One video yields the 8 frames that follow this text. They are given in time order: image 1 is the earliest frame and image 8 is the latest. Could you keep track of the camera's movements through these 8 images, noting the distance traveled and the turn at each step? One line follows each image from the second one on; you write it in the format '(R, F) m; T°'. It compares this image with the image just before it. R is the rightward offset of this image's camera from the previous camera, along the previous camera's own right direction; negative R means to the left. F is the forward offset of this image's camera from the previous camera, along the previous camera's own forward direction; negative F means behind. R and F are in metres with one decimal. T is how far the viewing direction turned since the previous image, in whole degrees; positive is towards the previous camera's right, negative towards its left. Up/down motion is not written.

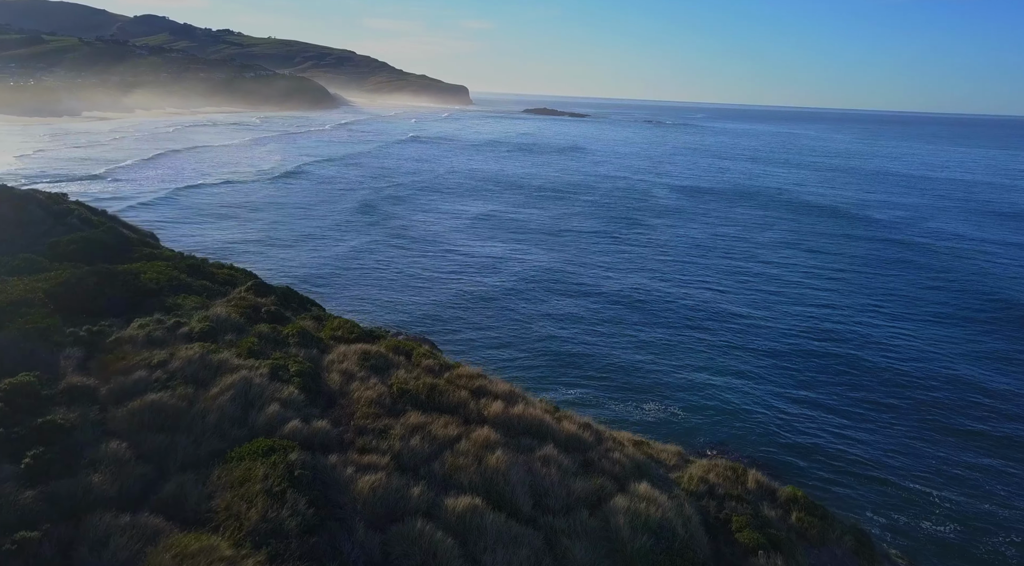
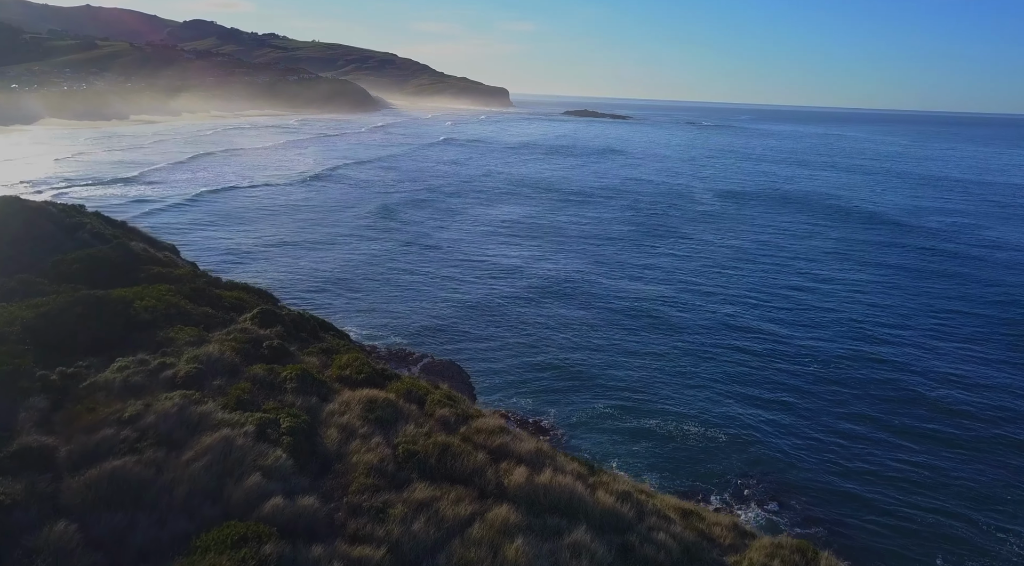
(+0.1, +1.1) m; -3°
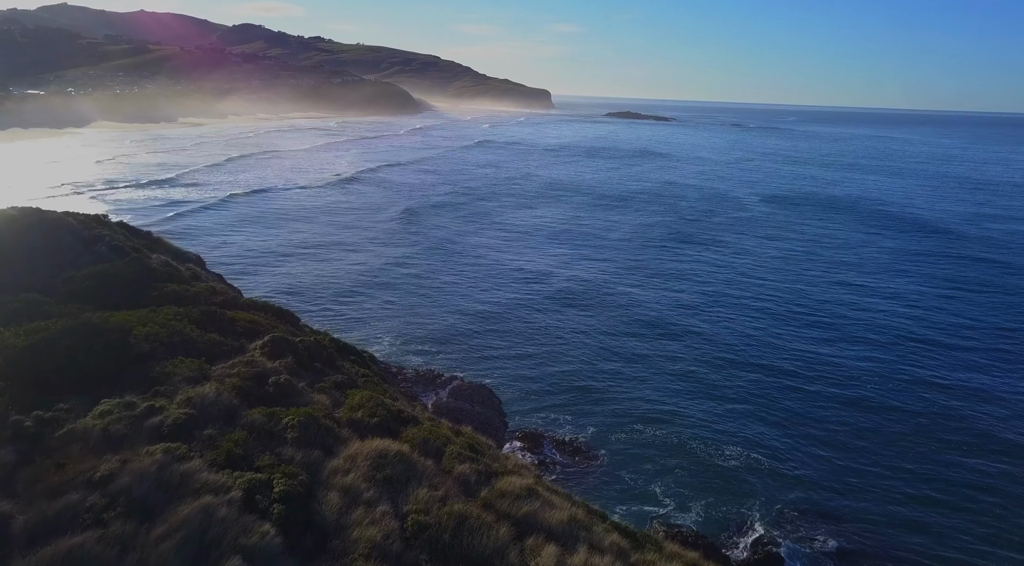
(+0.1, +1.0) m; -3°
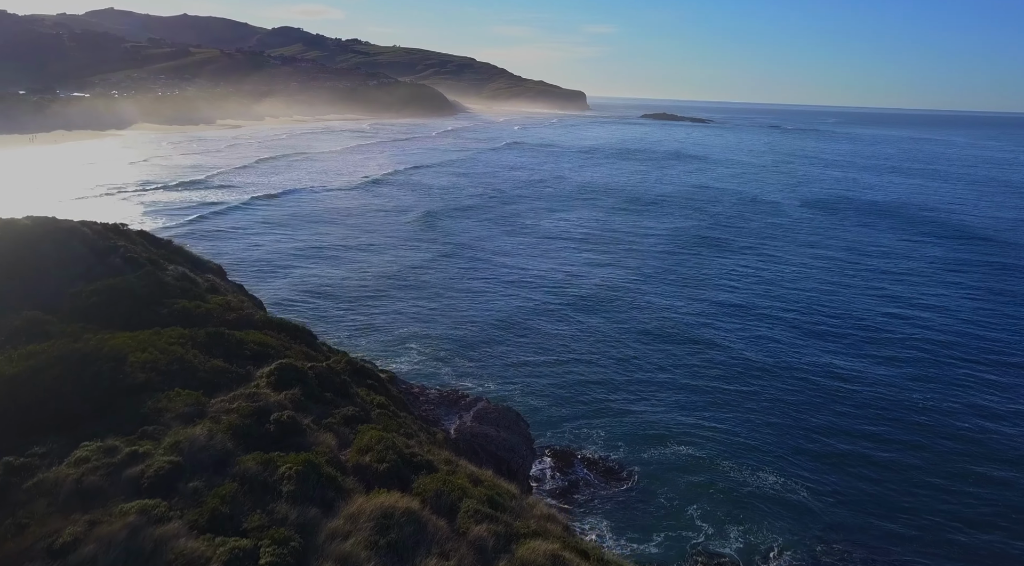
(+0.1, +0.8) m; -3°
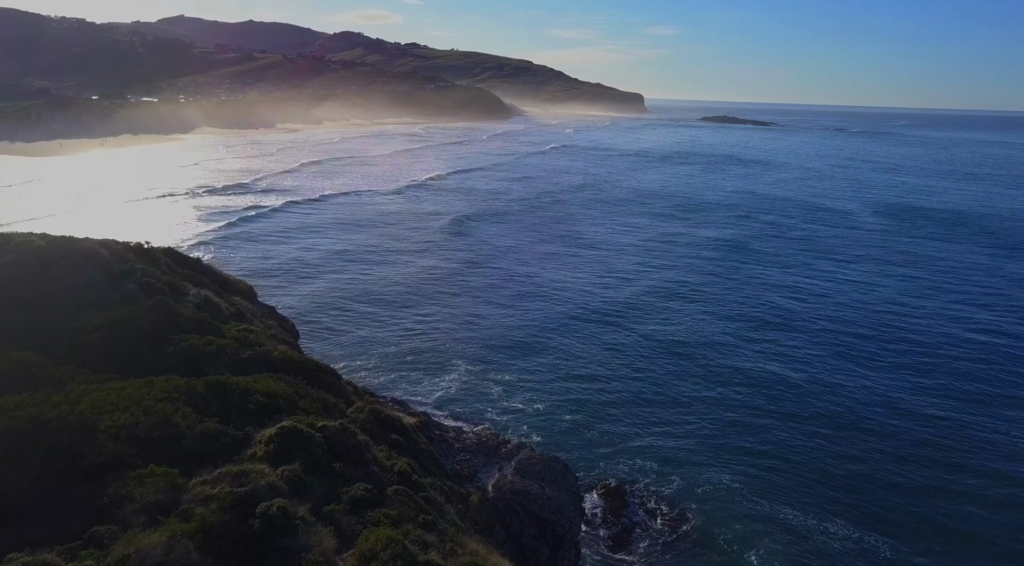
(+0.1, +1.5) m; -4°
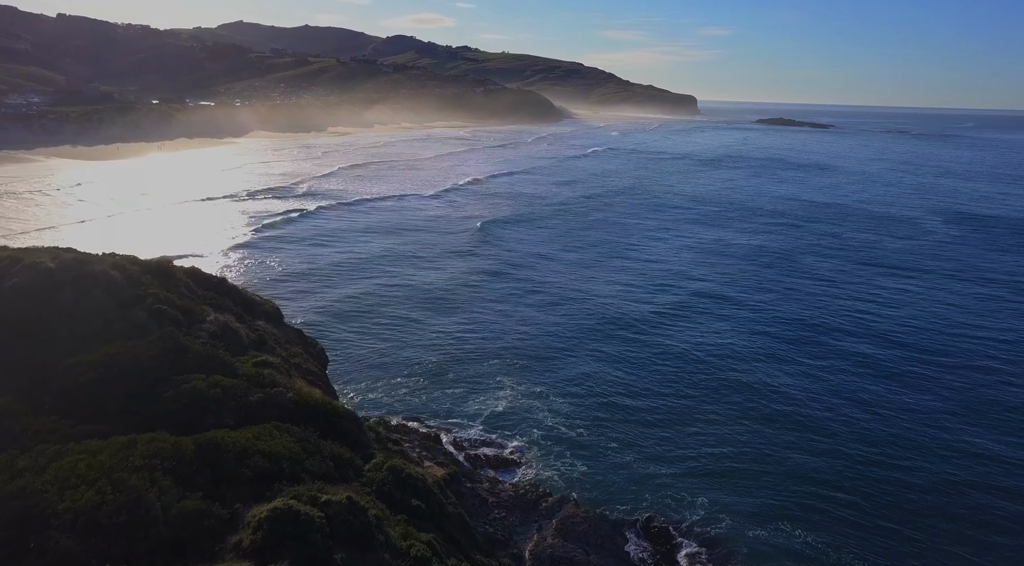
(0.0, +1.3) m; -4°
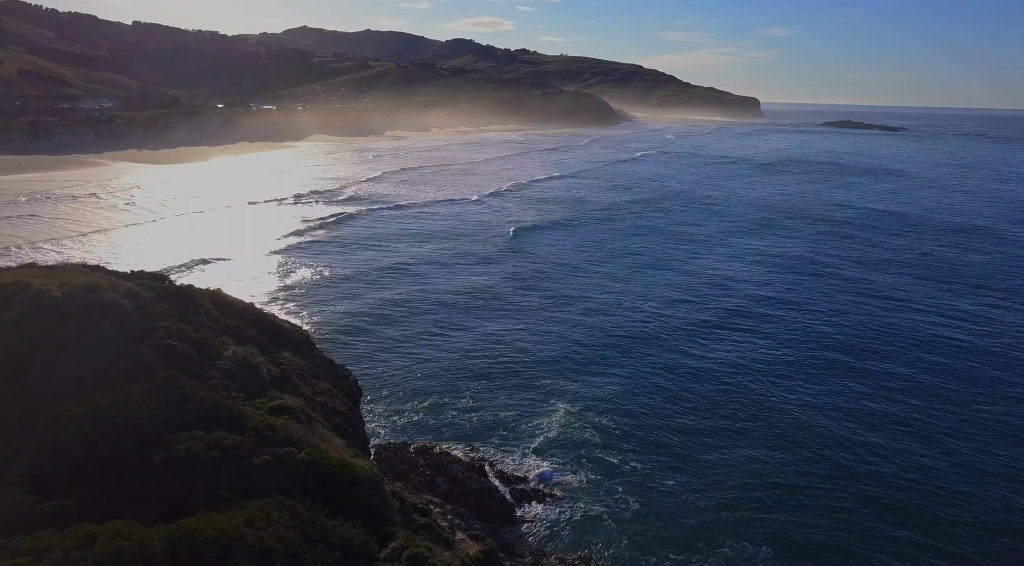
(0.0, +1.5) m; -4°
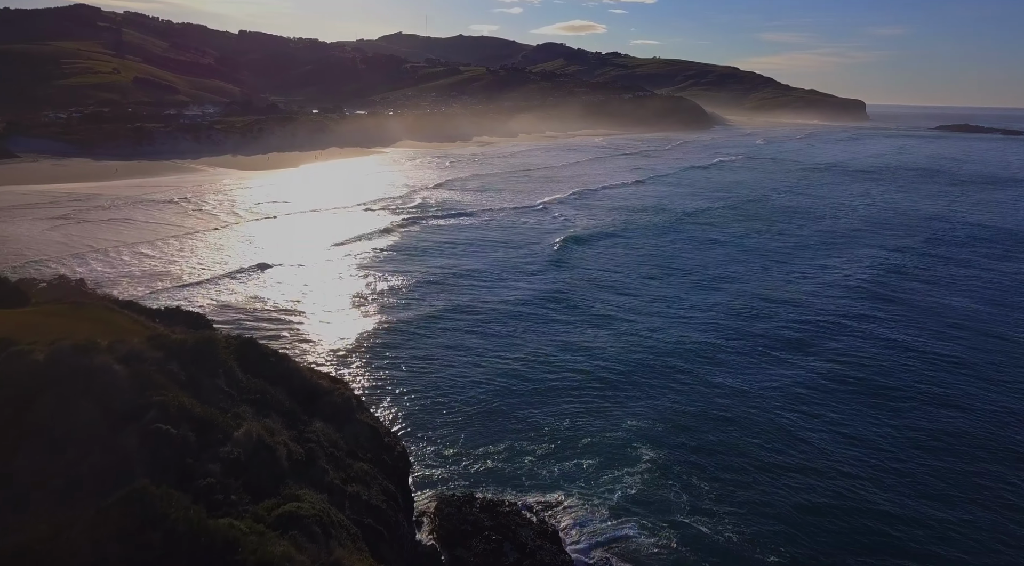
(0.0, +2.5) m; -7°
